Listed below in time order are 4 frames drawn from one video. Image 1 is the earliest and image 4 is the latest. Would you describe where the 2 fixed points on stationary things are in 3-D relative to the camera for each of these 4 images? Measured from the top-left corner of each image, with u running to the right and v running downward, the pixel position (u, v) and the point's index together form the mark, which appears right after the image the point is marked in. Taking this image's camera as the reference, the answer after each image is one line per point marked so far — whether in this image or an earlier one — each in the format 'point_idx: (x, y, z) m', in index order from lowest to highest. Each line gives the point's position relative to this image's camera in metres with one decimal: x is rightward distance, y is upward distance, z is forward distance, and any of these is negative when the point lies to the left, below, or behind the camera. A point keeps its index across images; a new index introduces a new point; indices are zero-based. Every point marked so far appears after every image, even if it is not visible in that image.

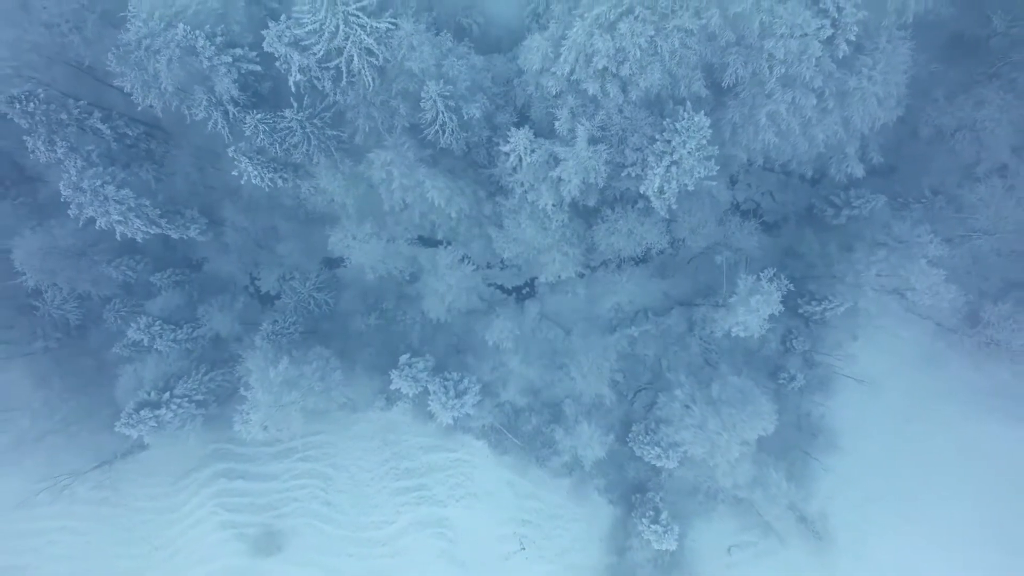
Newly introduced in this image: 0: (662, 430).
0: (+4.9, -4.6, +18.9) m
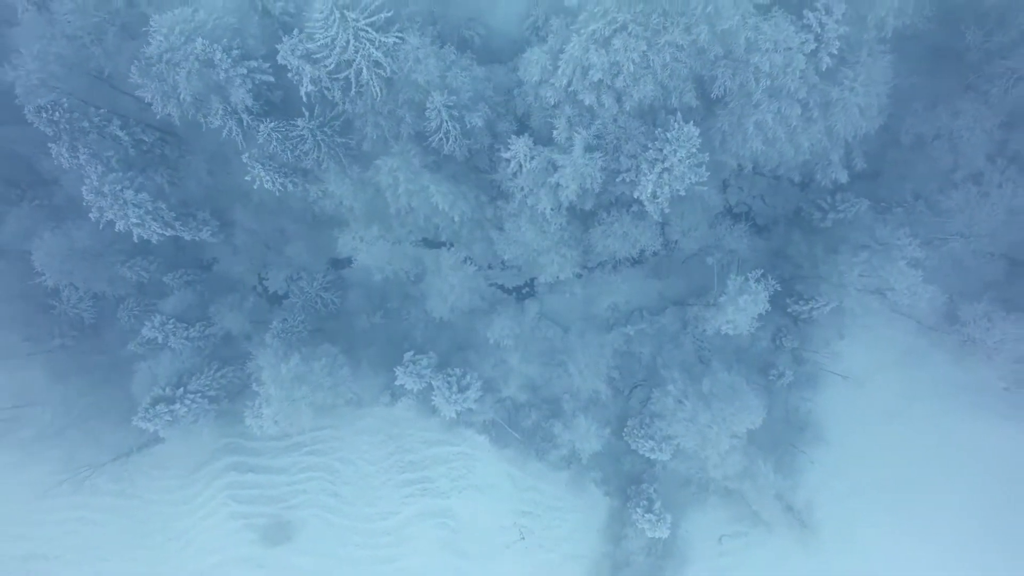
0: (+4.9, -4.6, +19.8) m
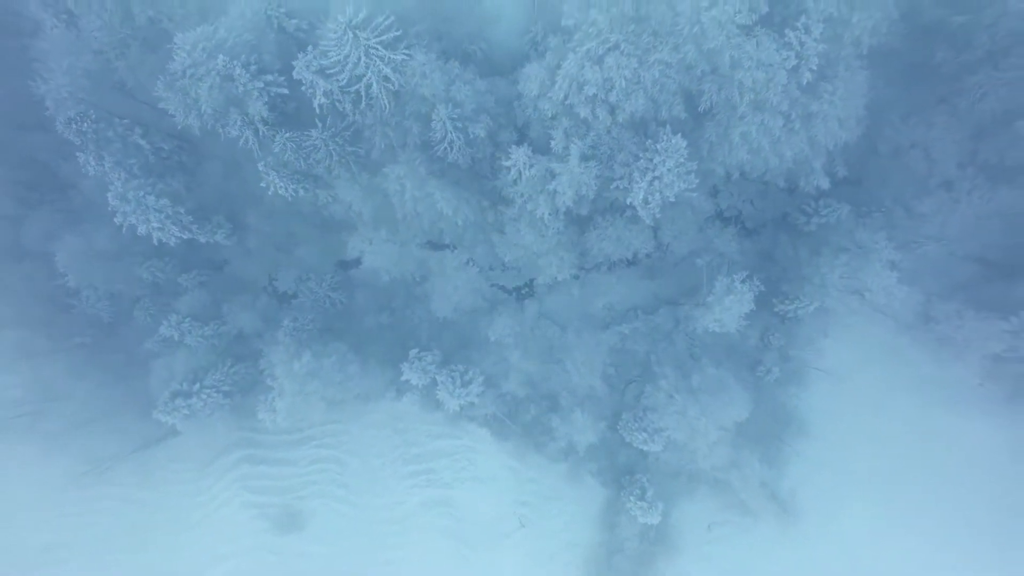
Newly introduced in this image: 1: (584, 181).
0: (+4.9, -4.6, +20.9) m
1: (+2.5, +3.6, +19.6) m
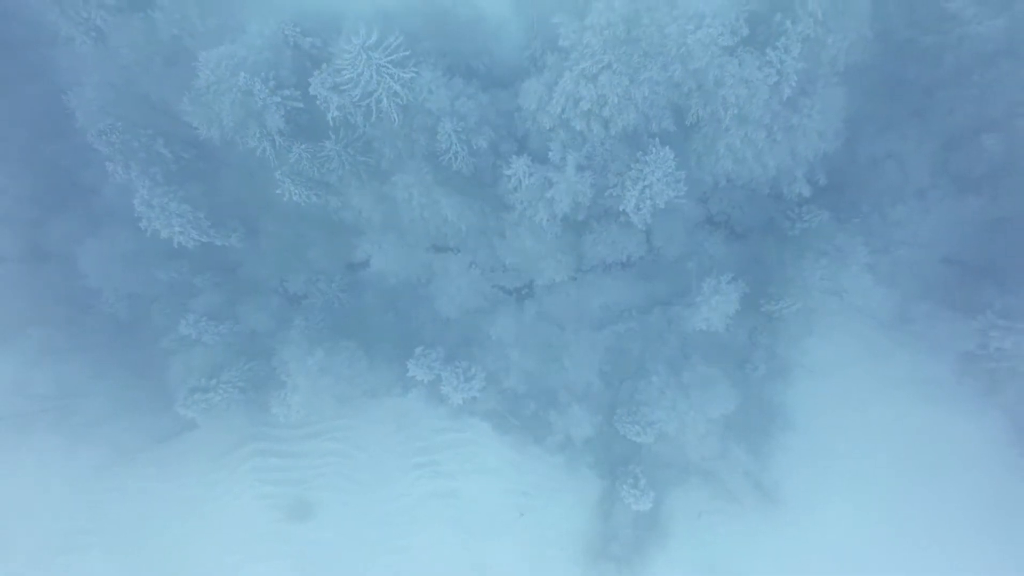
0: (+4.9, -4.6, +22.2) m
1: (+2.5, +3.6, +20.9) m
